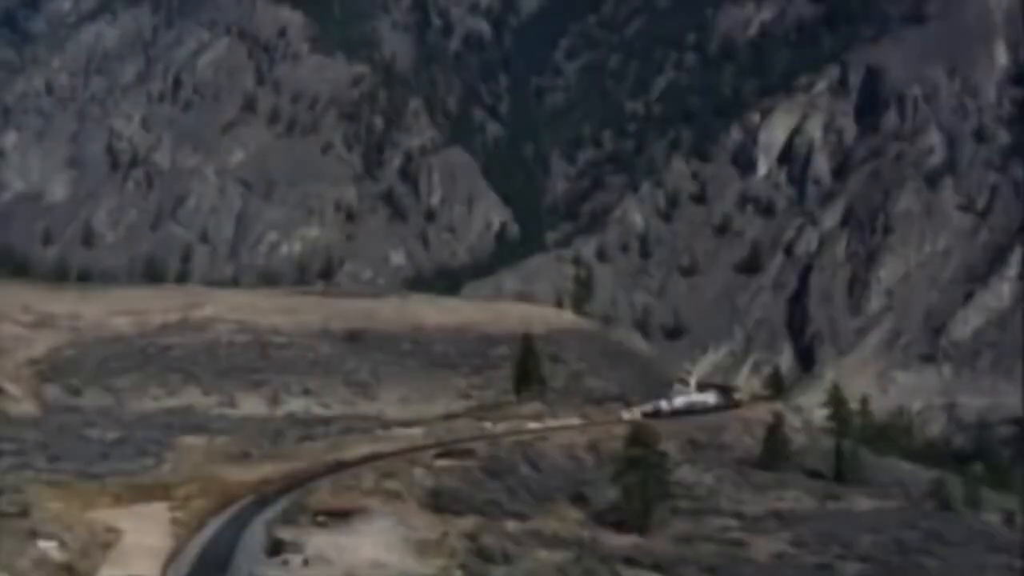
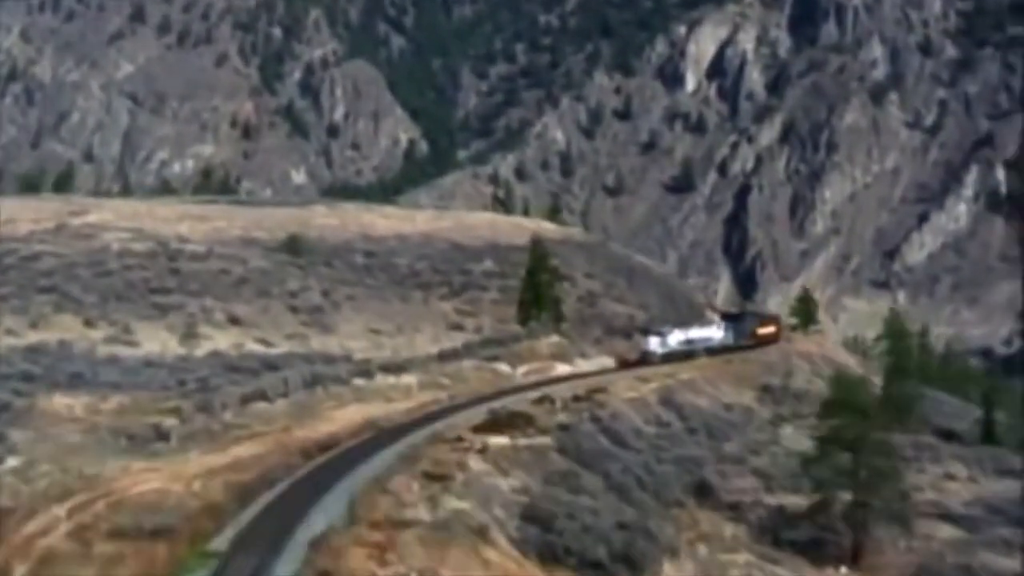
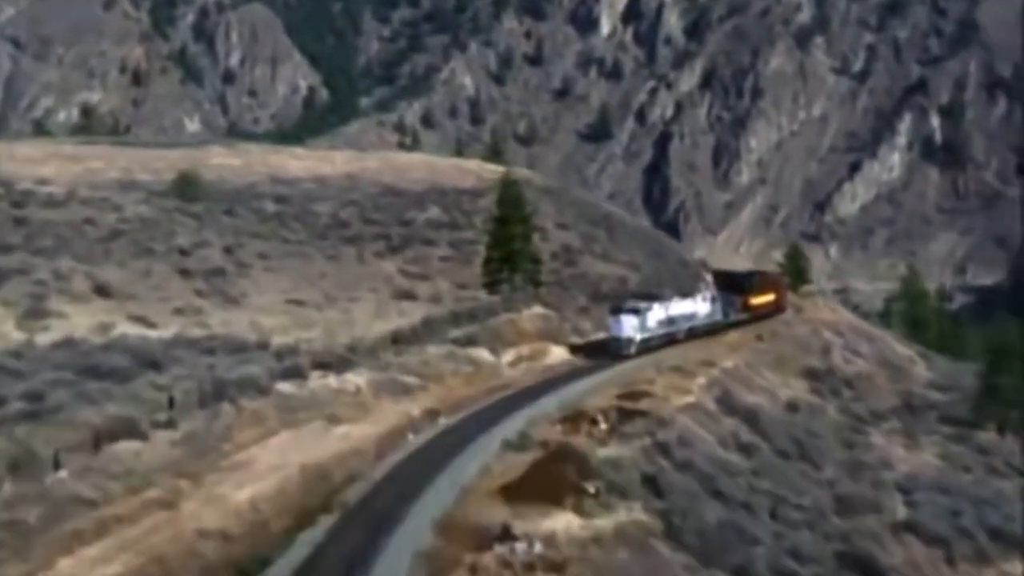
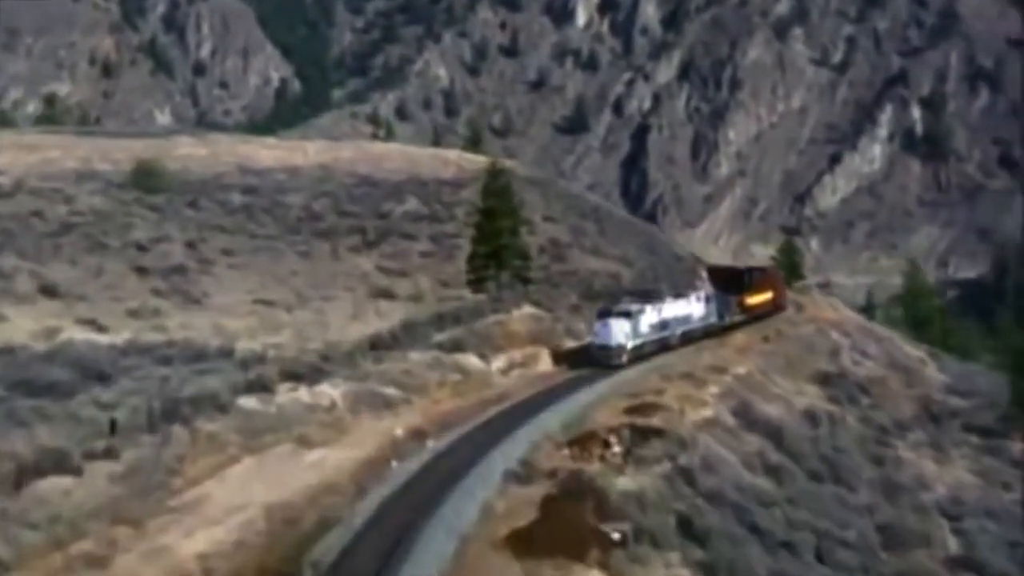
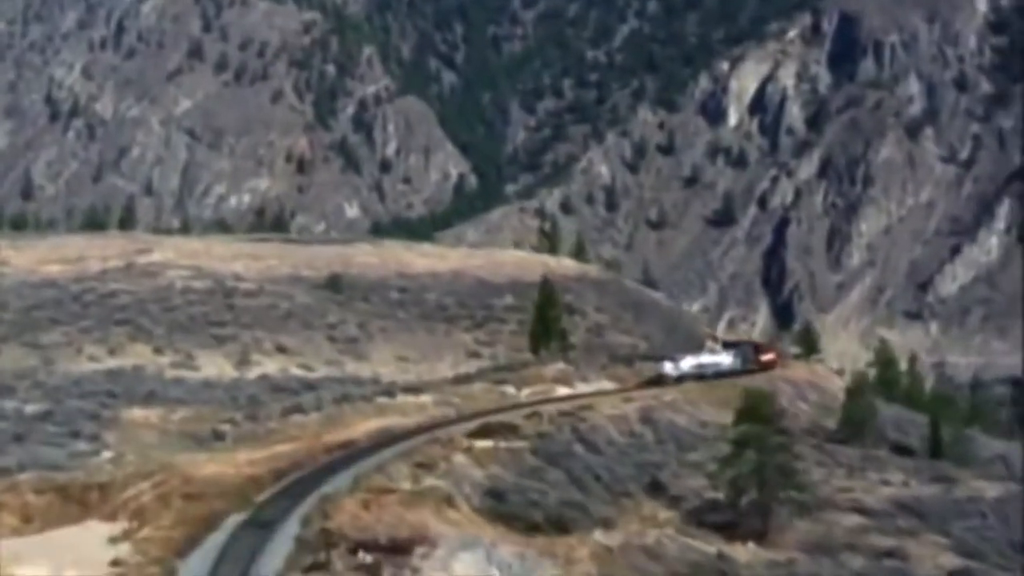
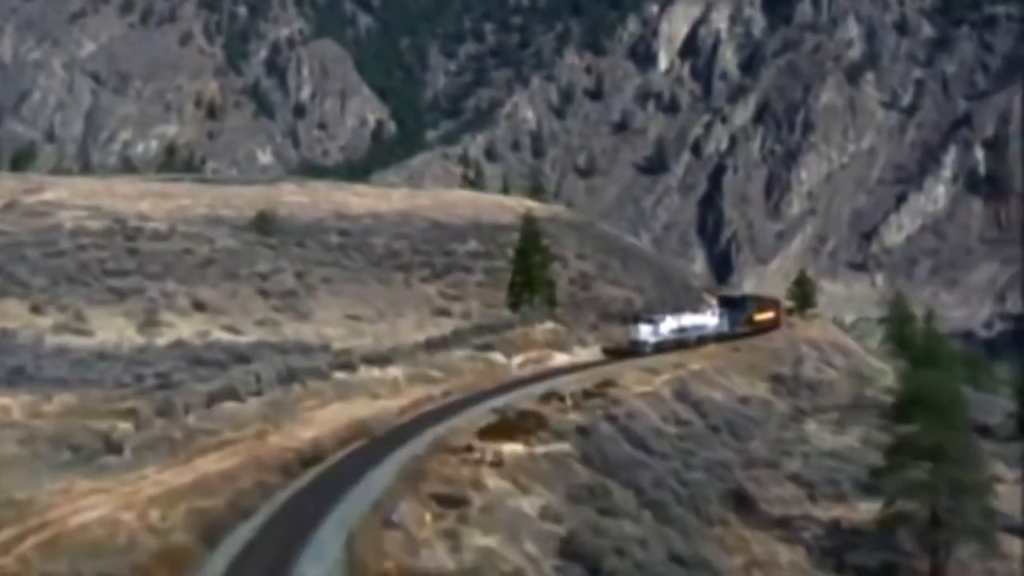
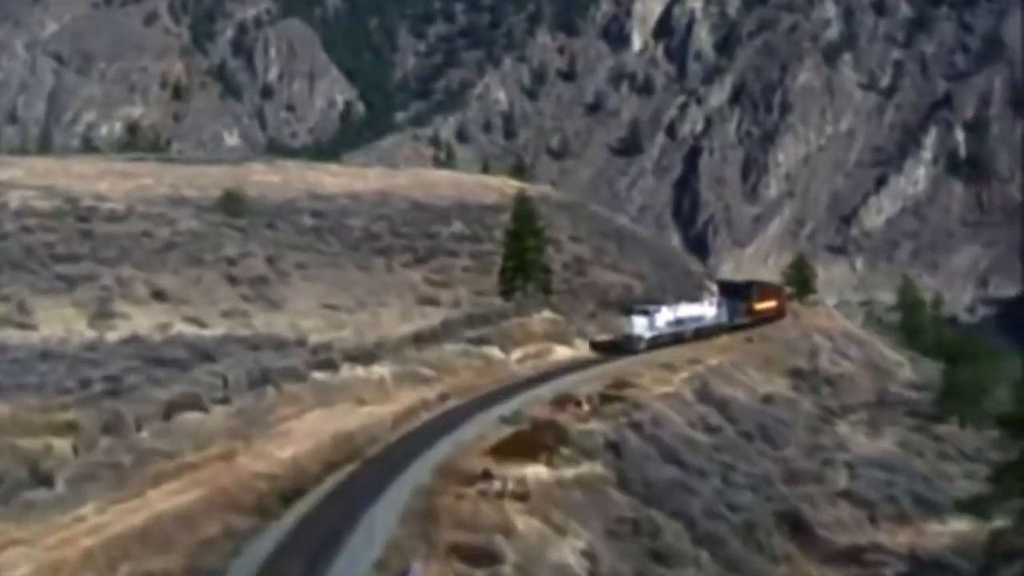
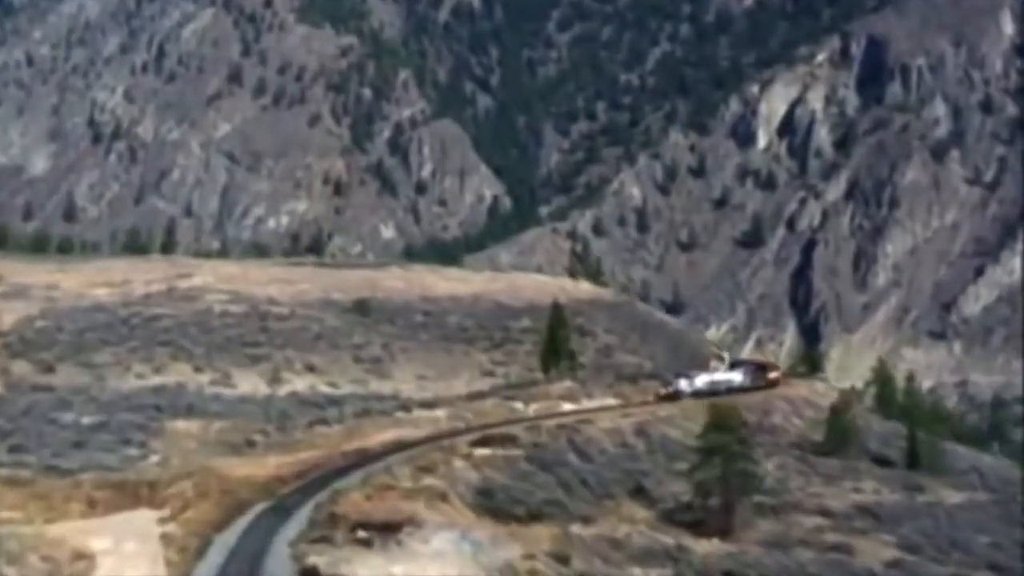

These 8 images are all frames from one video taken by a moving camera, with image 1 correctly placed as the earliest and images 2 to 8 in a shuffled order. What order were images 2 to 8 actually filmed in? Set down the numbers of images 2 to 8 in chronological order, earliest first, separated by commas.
8, 5, 2, 6, 7, 3, 4
